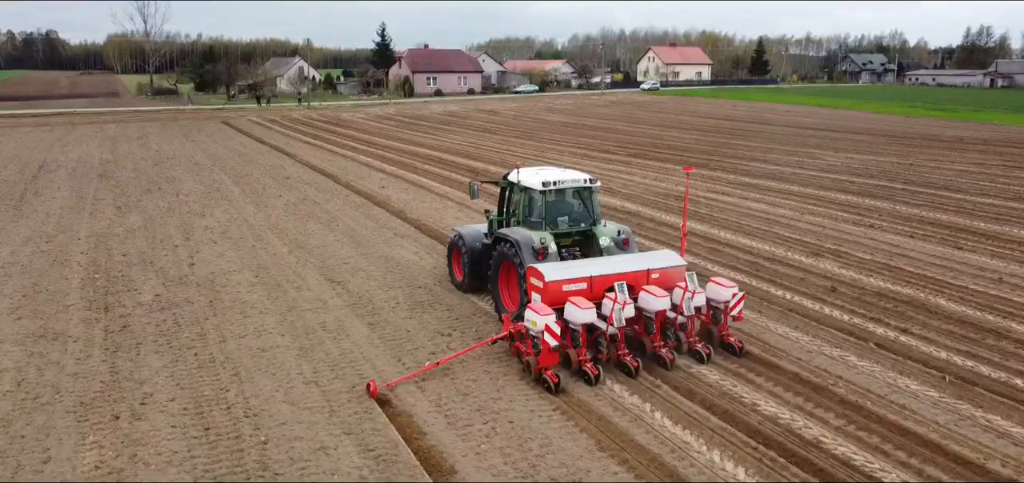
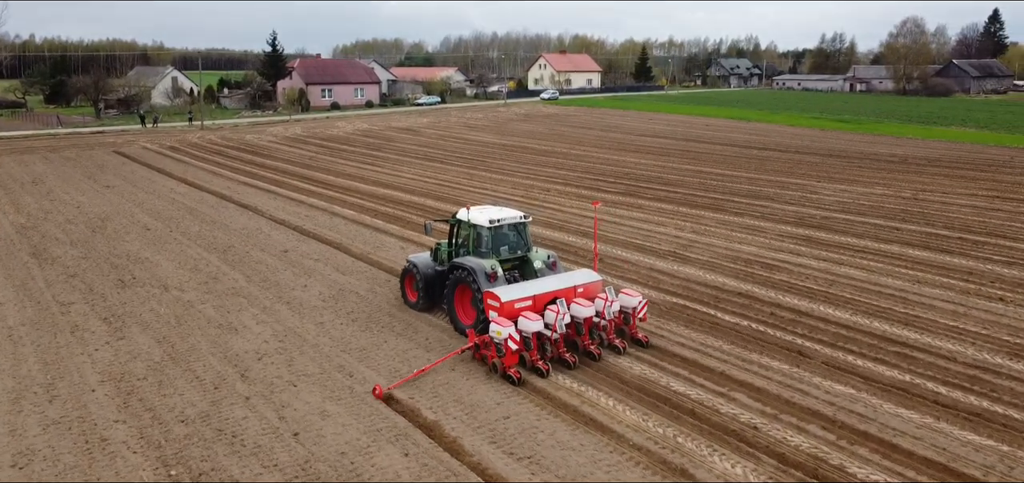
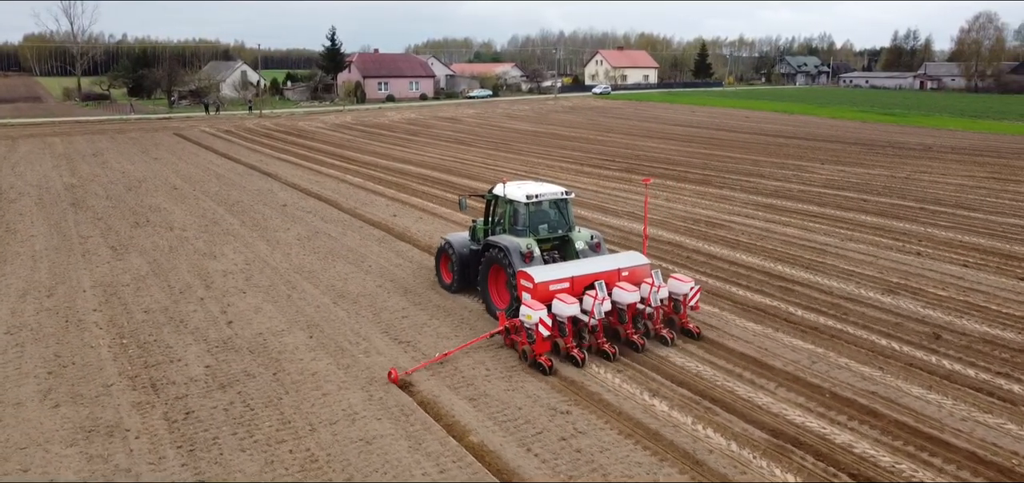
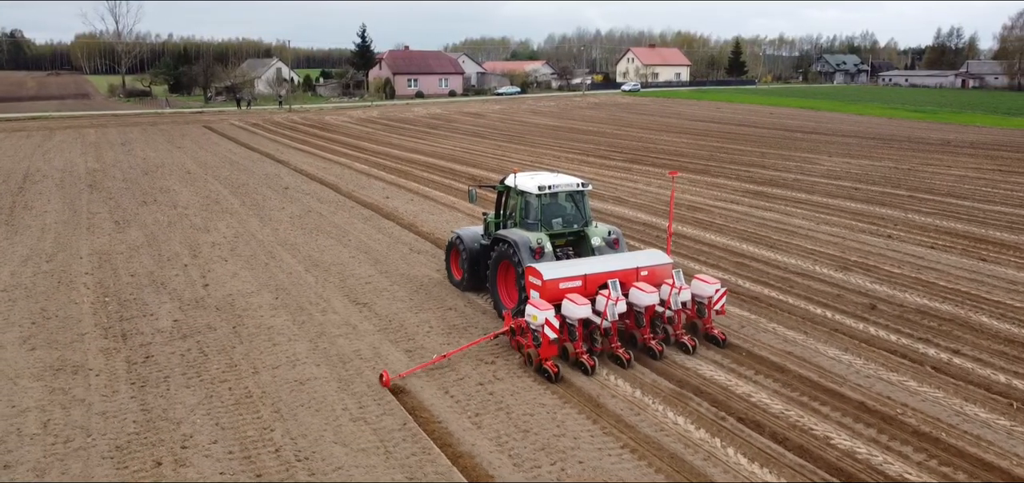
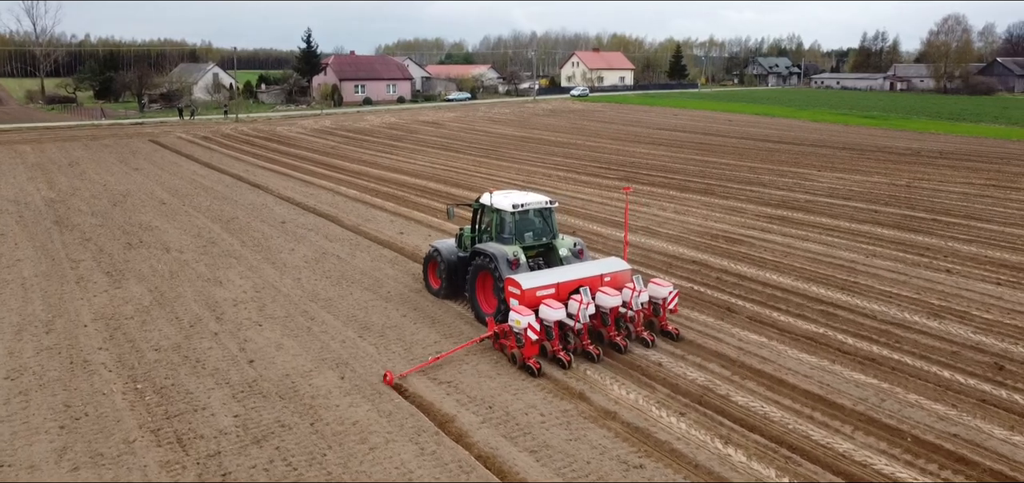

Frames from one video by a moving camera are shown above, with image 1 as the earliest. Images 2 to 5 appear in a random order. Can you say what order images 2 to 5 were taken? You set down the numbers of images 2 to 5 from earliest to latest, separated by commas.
4, 3, 5, 2
